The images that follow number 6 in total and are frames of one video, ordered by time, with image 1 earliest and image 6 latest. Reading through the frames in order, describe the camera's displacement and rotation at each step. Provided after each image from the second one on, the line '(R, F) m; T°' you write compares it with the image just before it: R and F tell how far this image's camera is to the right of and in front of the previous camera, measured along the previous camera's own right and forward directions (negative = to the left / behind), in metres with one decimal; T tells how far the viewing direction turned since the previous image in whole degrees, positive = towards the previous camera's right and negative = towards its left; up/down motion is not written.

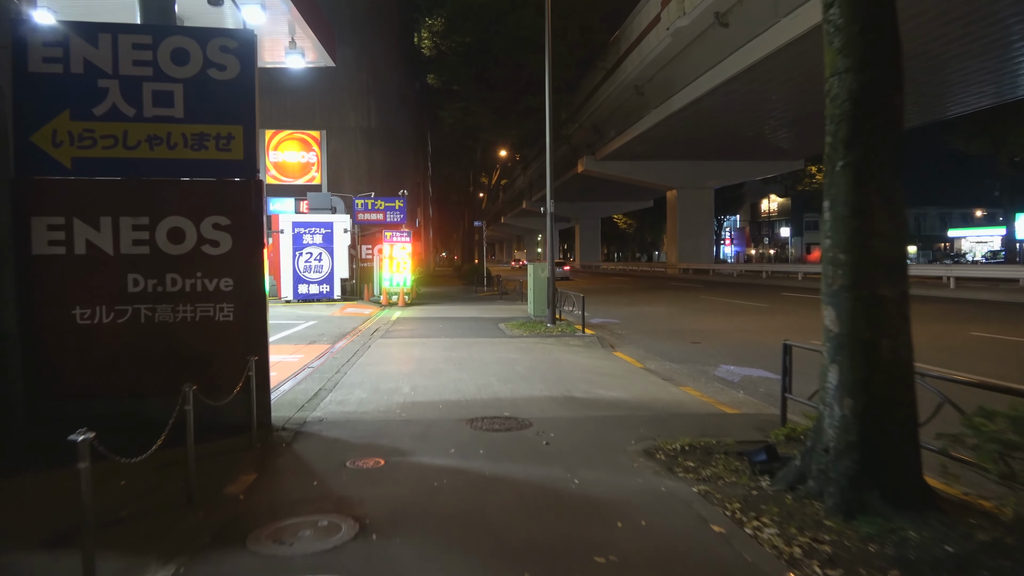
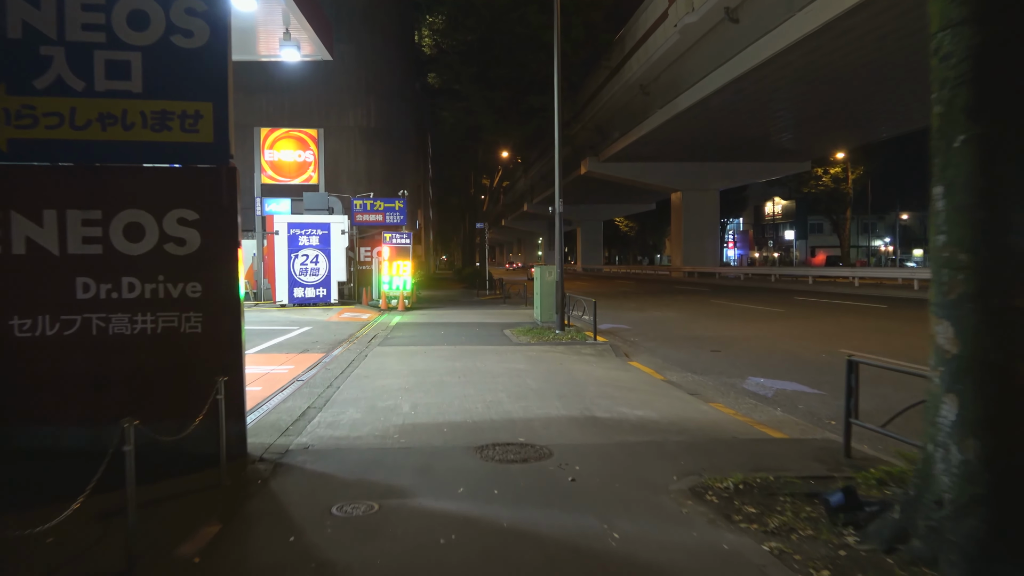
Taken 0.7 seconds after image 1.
(-0.1, +0.9) m; 0°
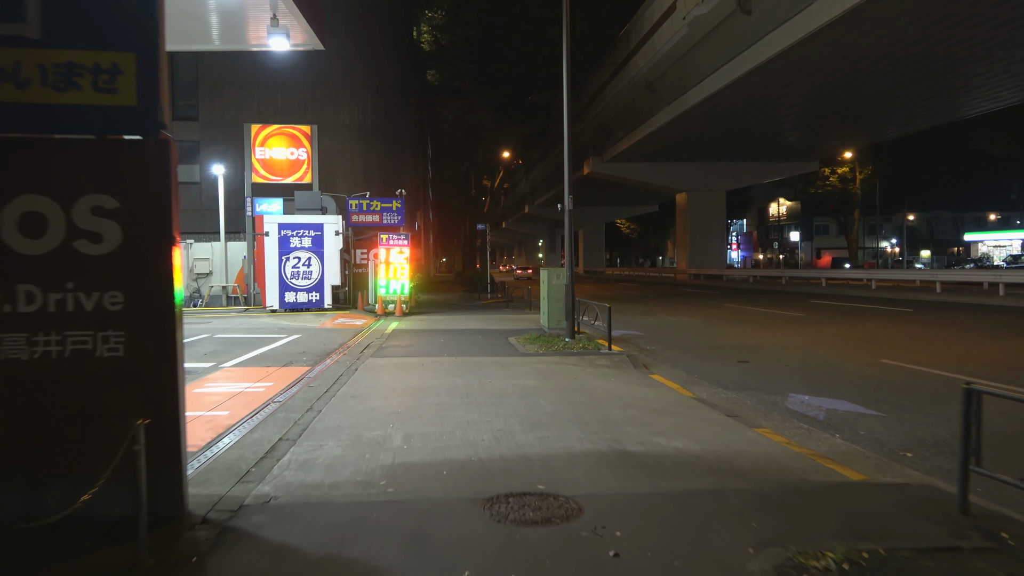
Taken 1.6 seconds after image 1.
(-0.1, +1.2) m; 0°
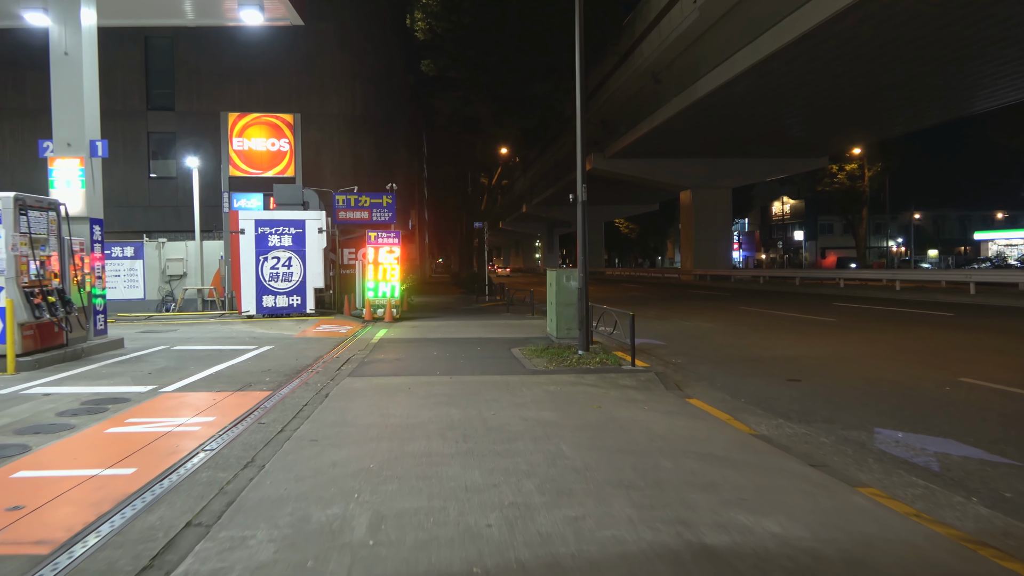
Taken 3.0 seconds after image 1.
(-0.1, +1.9) m; 0°
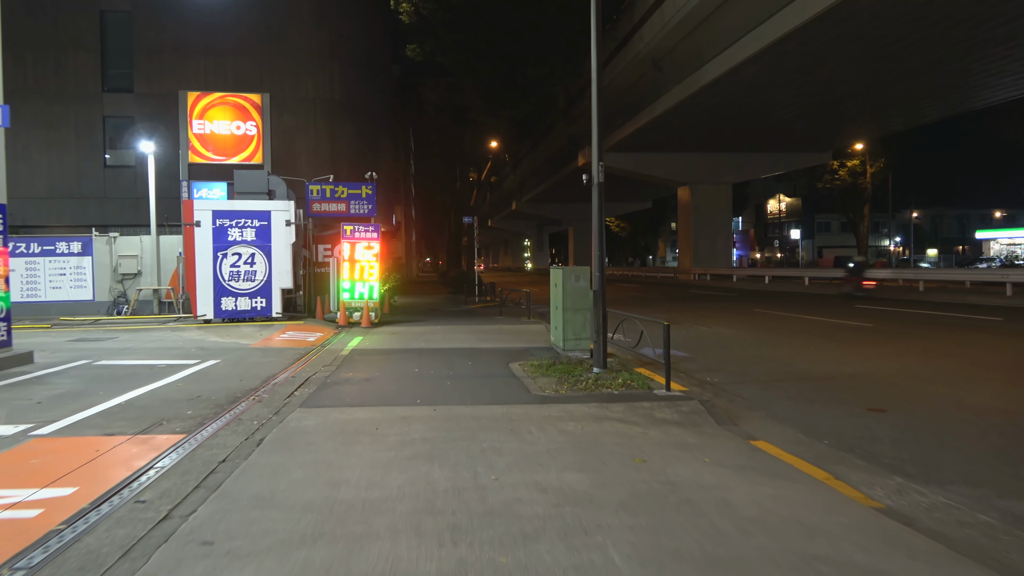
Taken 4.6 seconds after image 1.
(-0.1, +2.2) m; +1°
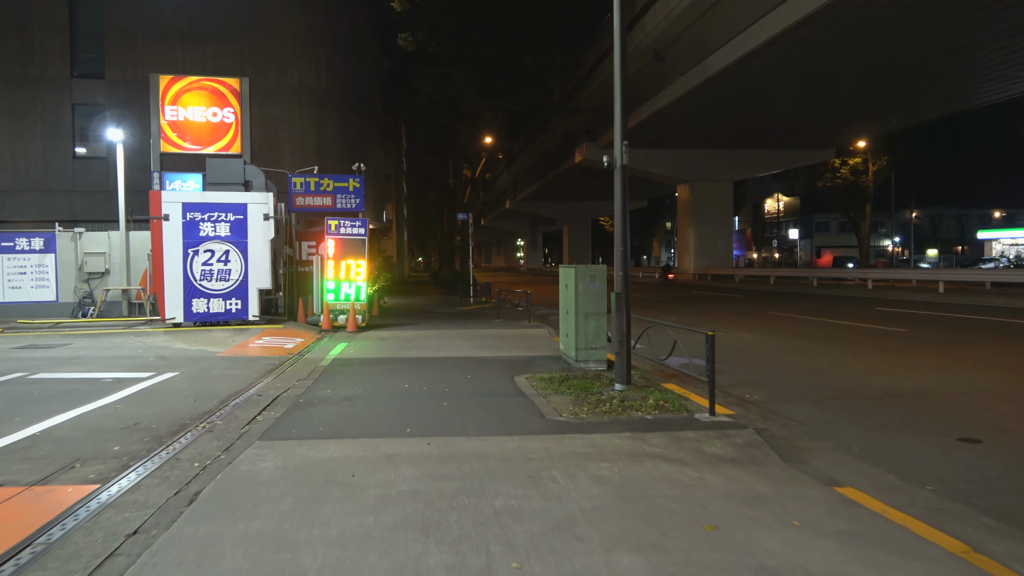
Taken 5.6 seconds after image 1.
(-0.2, +1.4) m; +1°
